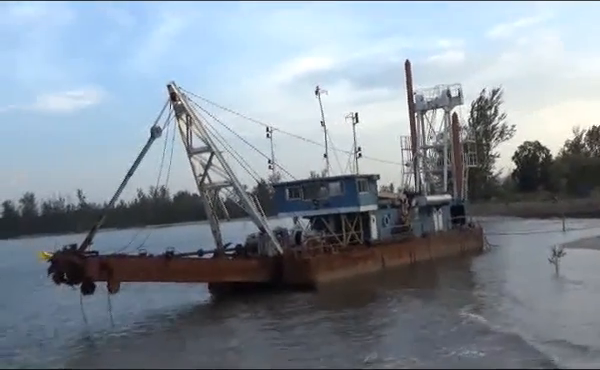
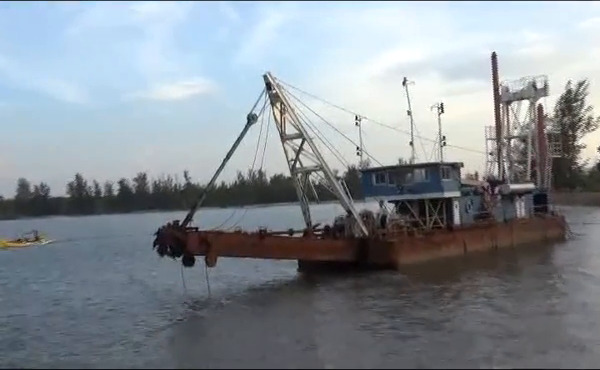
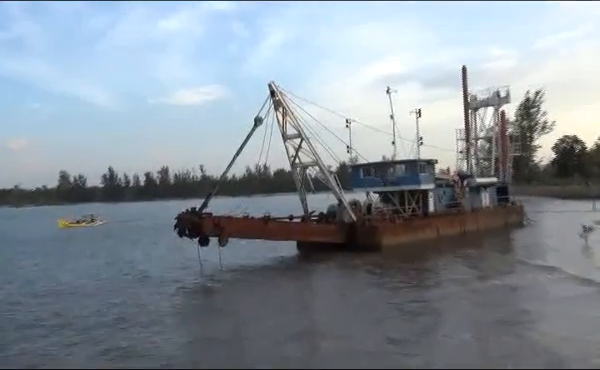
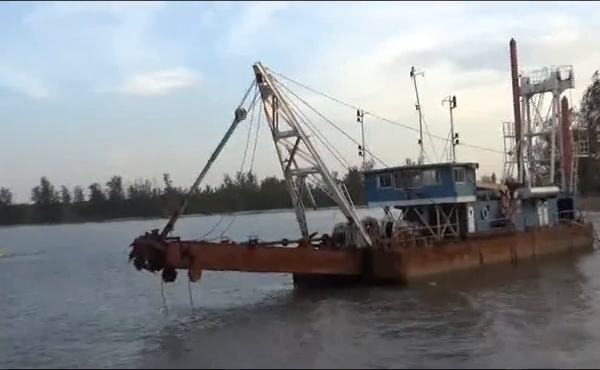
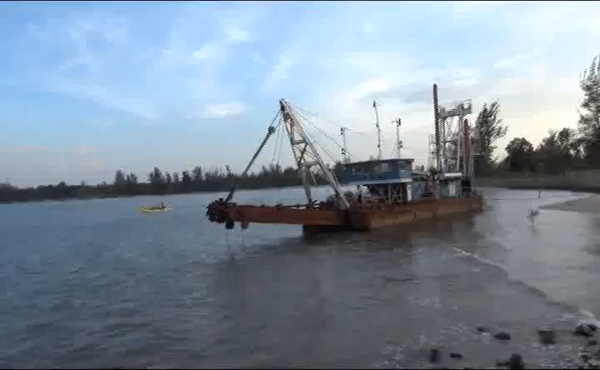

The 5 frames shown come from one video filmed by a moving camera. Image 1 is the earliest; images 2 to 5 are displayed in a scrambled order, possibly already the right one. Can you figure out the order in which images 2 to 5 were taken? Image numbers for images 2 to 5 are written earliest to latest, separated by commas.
5, 3, 2, 4
